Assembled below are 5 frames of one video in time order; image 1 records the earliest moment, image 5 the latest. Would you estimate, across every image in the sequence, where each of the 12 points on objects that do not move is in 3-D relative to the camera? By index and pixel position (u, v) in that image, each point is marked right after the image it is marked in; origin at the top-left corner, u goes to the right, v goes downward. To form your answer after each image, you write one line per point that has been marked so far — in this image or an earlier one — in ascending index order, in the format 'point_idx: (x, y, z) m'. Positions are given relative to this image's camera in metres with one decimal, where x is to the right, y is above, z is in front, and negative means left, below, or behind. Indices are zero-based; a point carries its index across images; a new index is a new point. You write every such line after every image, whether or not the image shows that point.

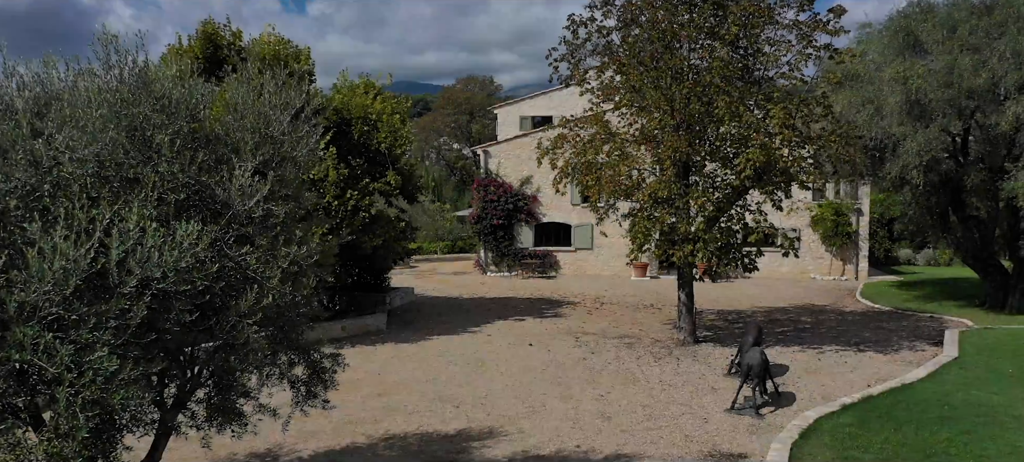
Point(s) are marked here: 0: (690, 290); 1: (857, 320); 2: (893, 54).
0: (+3.3, -1.1, +12.7) m
1: (+7.4, -1.9, +14.8) m
2: (+8.0, +3.7, +14.4) m
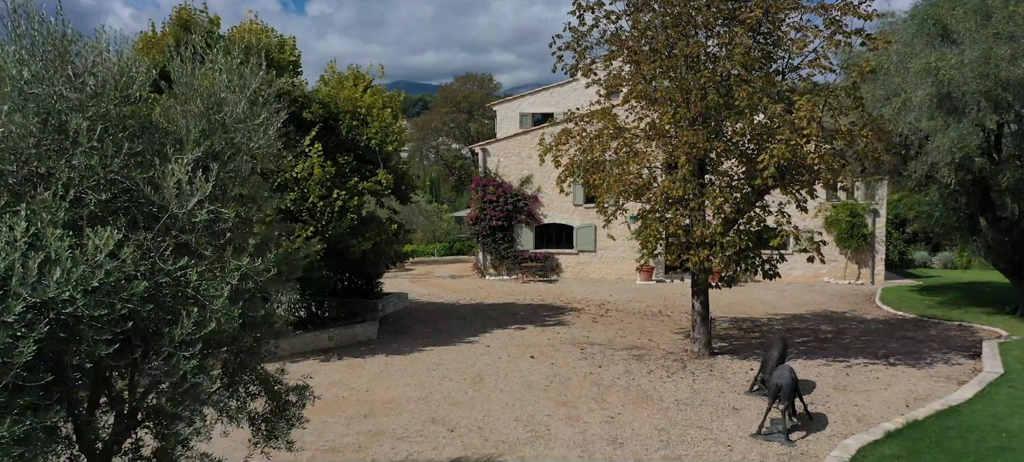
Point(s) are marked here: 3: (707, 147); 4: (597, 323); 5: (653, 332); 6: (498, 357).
0: (+3.3, -1.2, +11.7) m
1: (+7.4, -2.0, +13.8) m
2: (+8.0, +3.7, +13.5) m
3: (+3.0, +1.3, +10.4) m
4: (+1.8, -2.0, +14.8) m
5: (+2.8, -2.0, +13.8) m
6: (-0.2, -2.2, +12.0) m
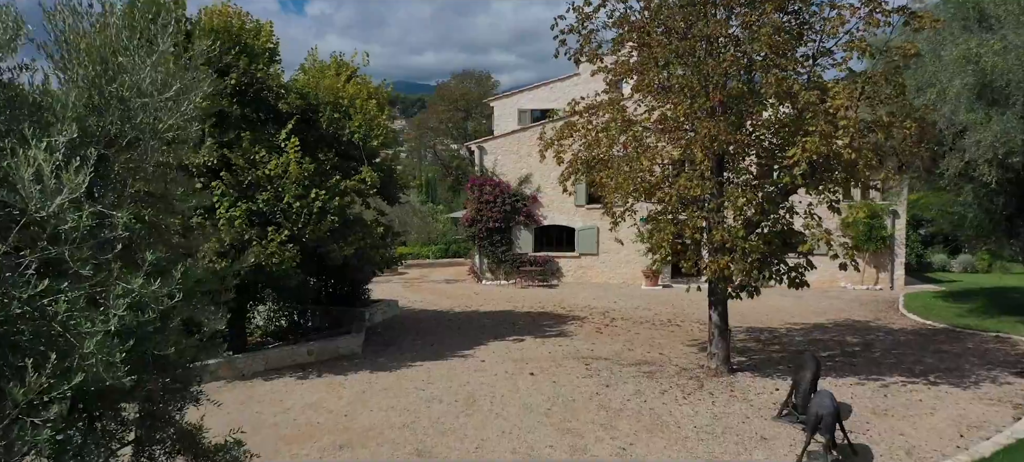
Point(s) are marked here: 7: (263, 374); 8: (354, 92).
0: (+3.2, -1.2, +10.6) m
1: (+7.4, -2.0, +12.7) m
2: (+7.9, +3.6, +12.3) m
3: (+2.9, +1.2, +9.3) m
4: (+1.8, -2.0, +13.6) m
5: (+2.8, -2.1, +12.6) m
6: (-0.3, -2.3, +10.8) m
7: (-4.0, -2.3, +11.1) m
8: (-2.8, +2.4, +11.9) m
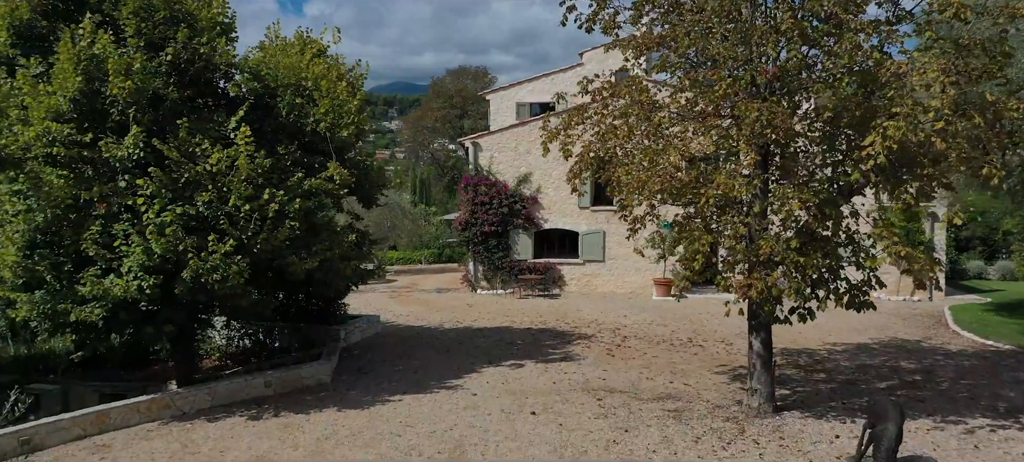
0: (+3.2, -1.3, +8.7) m
1: (+7.3, -2.1, +10.8) m
2: (+7.9, +3.5, +10.4) m
3: (+2.9, +1.1, +7.4) m
4: (+1.7, -2.2, +11.7) m
5: (+2.8, -2.2, +10.7) m
6: (-0.3, -2.4, +8.9) m
7: (-4.0, -2.4, +9.2) m
8: (-2.8, +2.3, +10.0) m
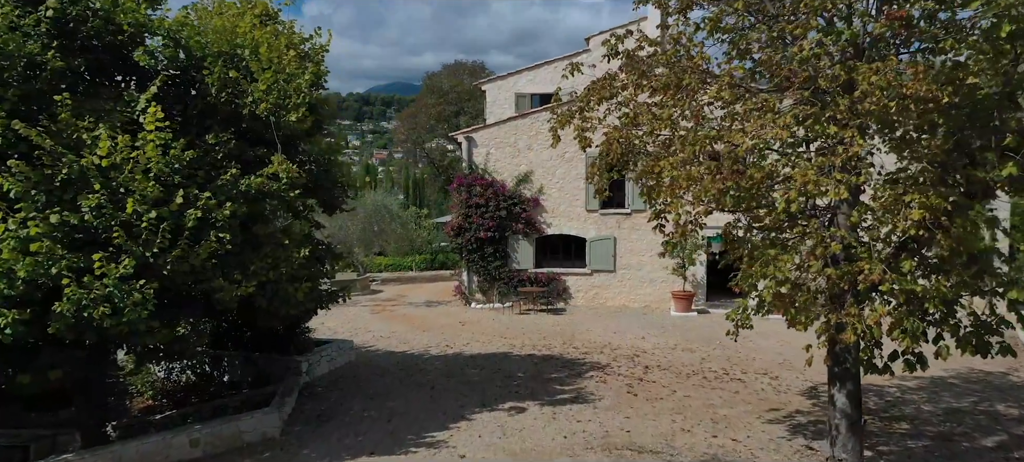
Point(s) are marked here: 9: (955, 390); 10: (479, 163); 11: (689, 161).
0: (+3.2, -1.5, +6.4) m
1: (+7.3, -2.3, +8.5) m
2: (+7.9, +3.4, +8.2) m
3: (+2.9, +1.0, +5.2) m
4: (+1.7, -2.3, +9.5) m
5: (+2.7, -2.3, +8.5) m
6: (-0.3, -2.5, +6.7) m
7: (-4.1, -2.6, +6.9) m
8: (-2.8, +2.2, +7.8) m
9: (+6.2, -2.2, +9.6) m
10: (-0.8, +1.7, +17.4) m
11: (+1.6, +0.6, +6.0) m
